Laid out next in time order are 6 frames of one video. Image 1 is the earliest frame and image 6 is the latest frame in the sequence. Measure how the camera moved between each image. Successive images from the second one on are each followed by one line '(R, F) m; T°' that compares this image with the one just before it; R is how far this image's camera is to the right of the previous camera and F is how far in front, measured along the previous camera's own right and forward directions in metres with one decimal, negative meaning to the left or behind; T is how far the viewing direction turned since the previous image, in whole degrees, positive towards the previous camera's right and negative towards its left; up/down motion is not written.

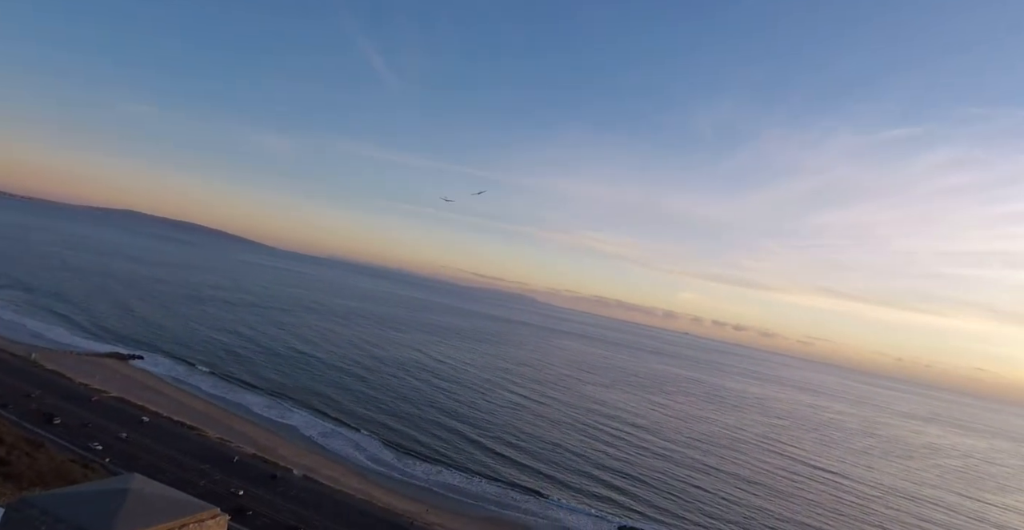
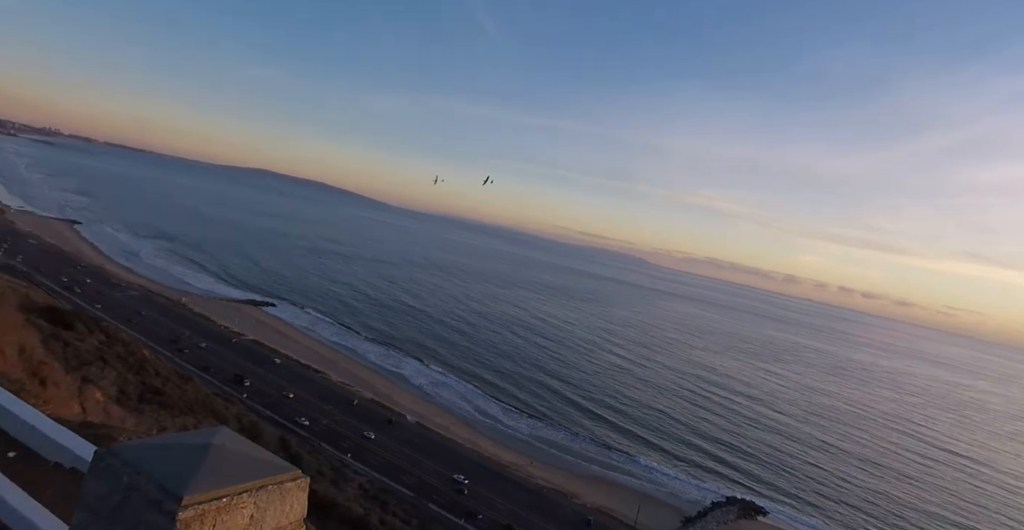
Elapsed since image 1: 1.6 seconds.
(0.0, +1.2) m; -11°
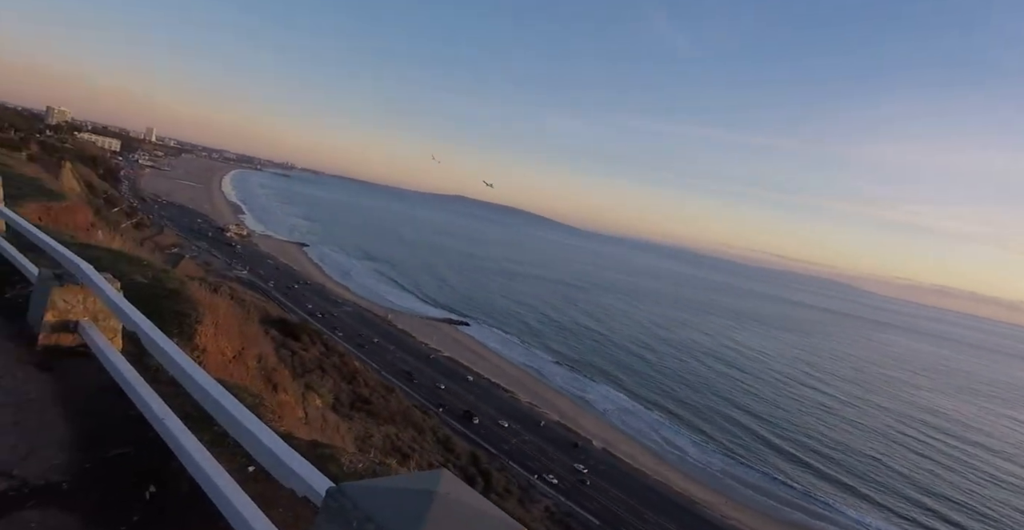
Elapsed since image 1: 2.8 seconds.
(-1.0, +1.3) m; -17°
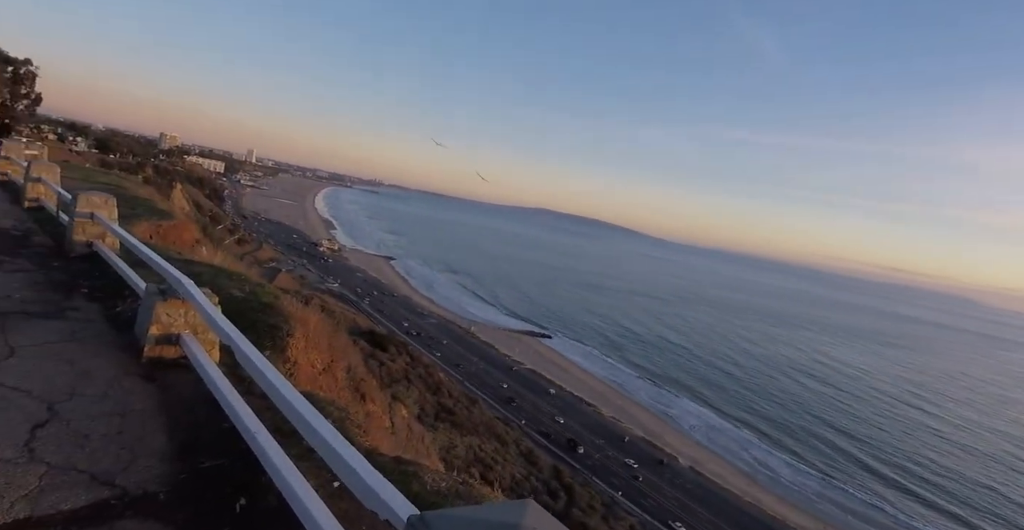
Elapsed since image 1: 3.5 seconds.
(-0.1, +0.4) m; -8°
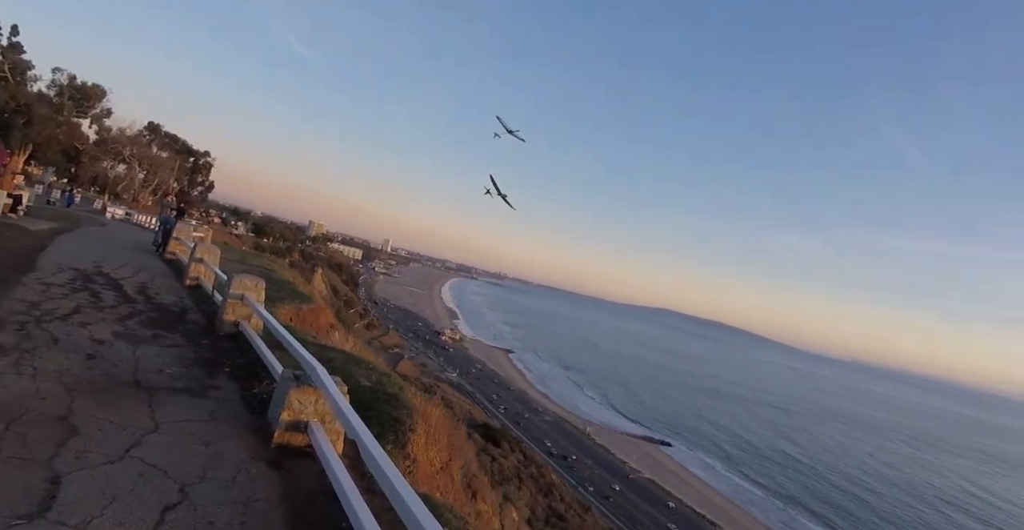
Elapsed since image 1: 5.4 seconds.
(-0.4, +0.7) m; -12°
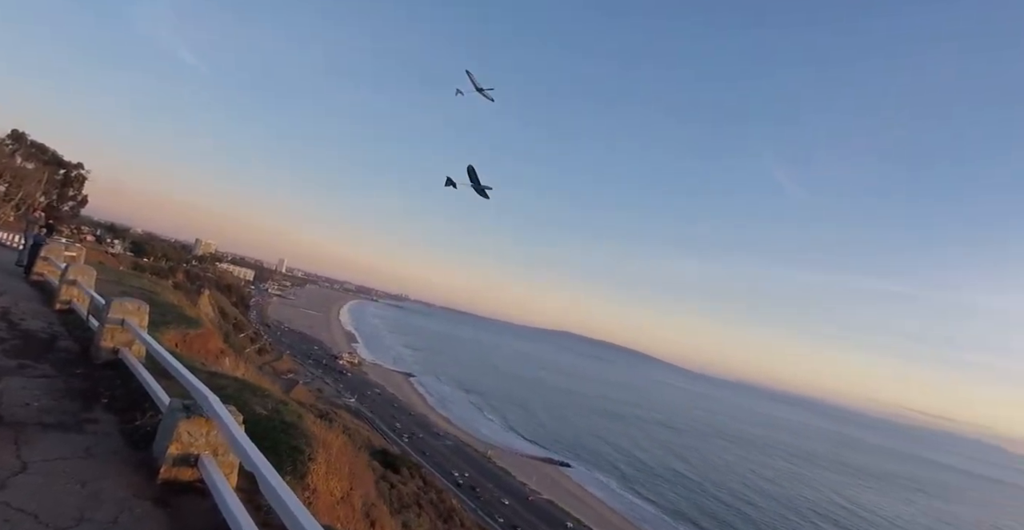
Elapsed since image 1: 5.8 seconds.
(-0.1, -0.2) m; +10°
